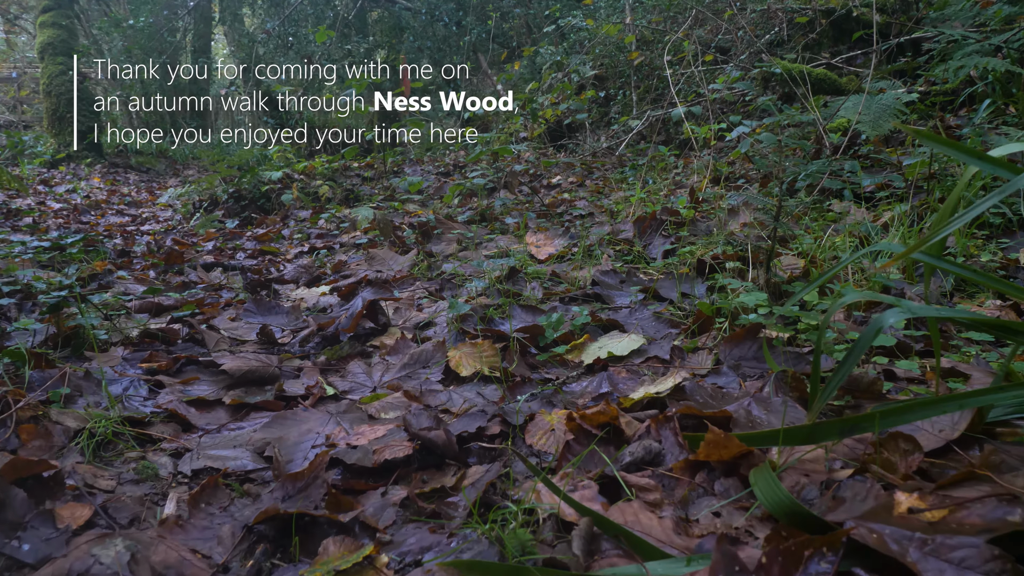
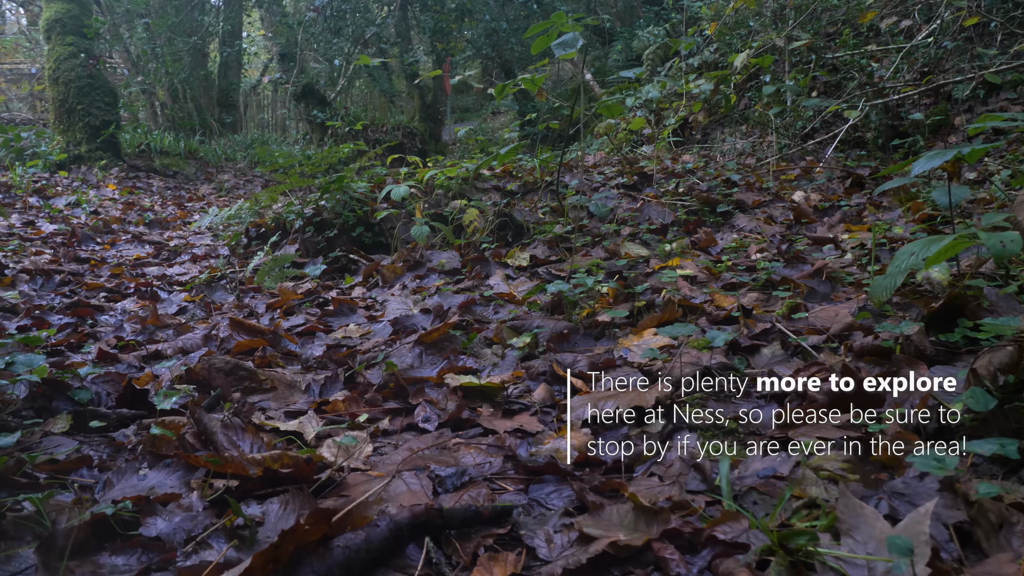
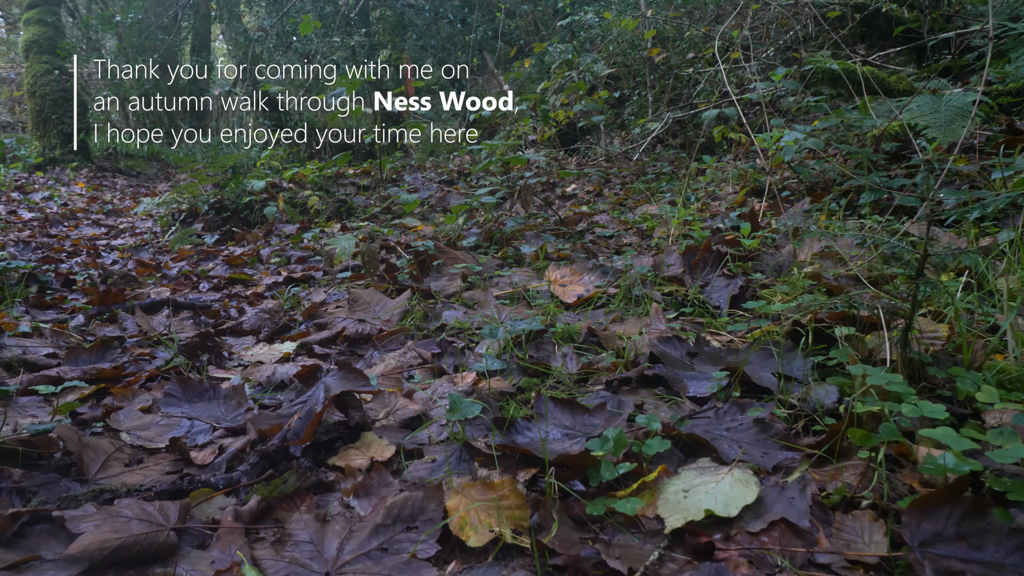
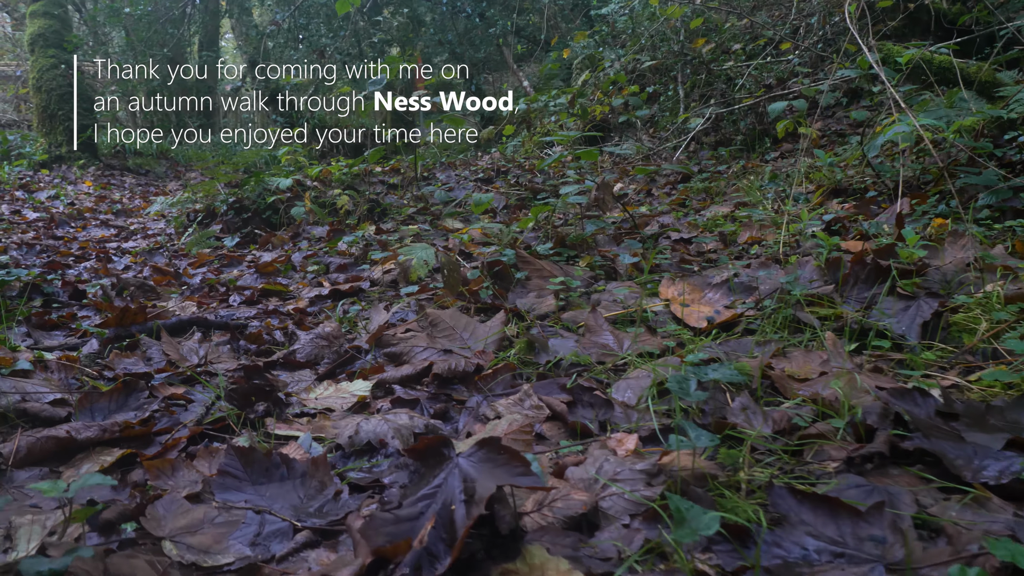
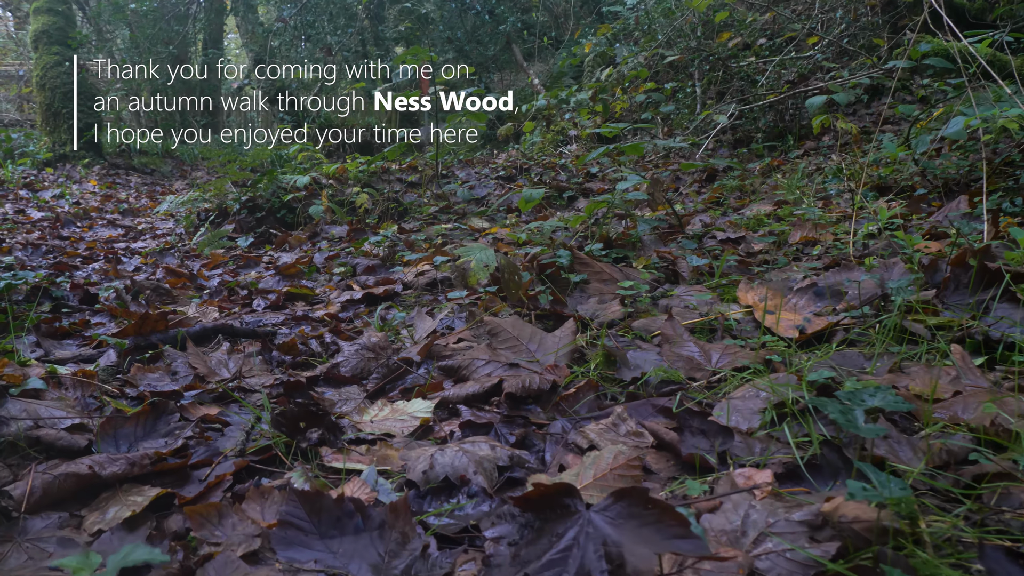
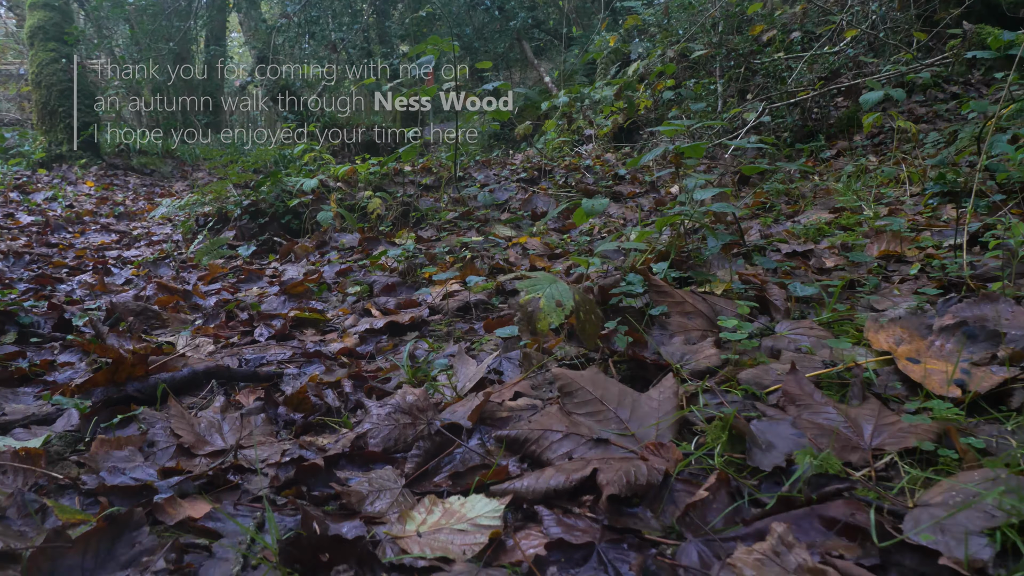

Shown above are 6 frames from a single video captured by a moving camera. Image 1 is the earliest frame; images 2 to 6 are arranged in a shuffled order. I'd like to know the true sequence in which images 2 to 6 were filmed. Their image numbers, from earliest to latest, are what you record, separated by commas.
3, 4, 5, 6, 2
